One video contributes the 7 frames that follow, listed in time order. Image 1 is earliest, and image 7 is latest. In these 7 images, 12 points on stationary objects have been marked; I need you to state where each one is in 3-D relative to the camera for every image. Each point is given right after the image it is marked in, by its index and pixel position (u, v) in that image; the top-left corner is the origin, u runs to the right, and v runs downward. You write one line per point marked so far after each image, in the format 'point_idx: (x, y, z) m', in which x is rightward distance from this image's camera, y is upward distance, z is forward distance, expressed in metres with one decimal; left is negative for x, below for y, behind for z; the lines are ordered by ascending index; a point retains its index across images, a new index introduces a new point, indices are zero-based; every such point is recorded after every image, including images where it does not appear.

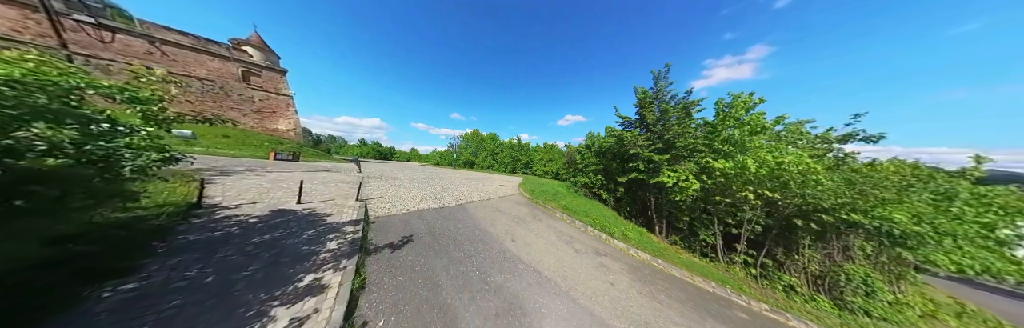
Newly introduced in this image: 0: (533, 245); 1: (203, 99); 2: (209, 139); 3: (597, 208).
0: (+0.8, -3.2, +5.6) m
1: (-34.9, +7.4, +15.9) m
2: (-27.5, +2.4, +12.9) m
3: (+7.6, -4.0, +12.4) m
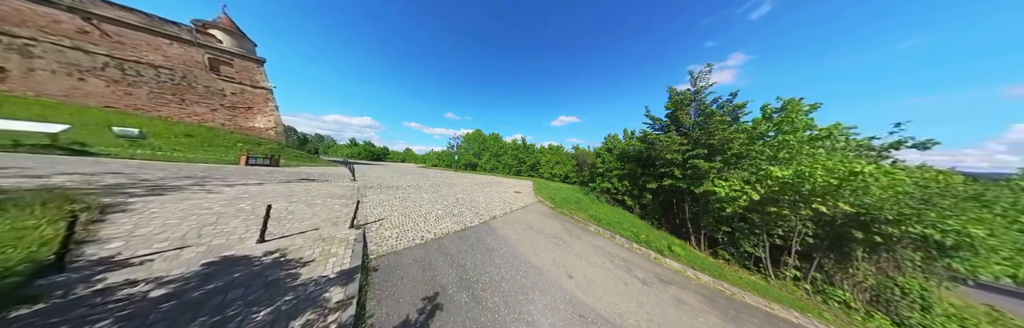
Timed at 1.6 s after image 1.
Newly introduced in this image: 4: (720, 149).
0: (+2.4, -3.5, +4.2) m
1: (-33.6, +7.0, +13.5) m
2: (-26.0, +2.0, +10.6) m
3: (+9.0, -4.3, +11.1) m
4: (+13.8, +0.9, +9.4) m
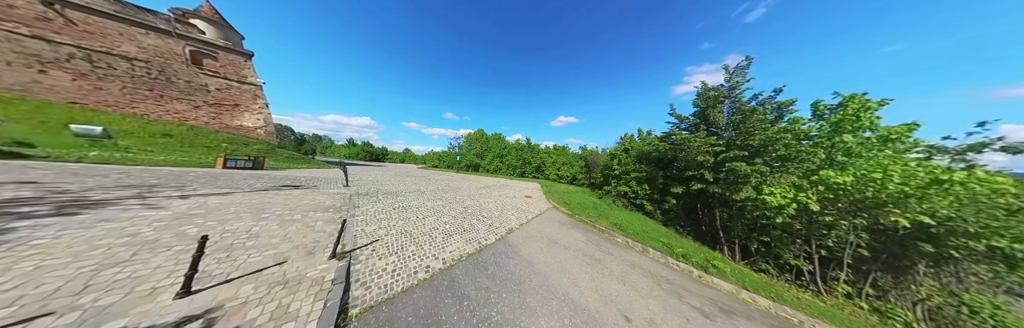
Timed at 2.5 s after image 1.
0: (+3.3, -3.6, +3.2) m
1: (-32.8, +6.9, +12.3) m
2: (-25.2, +1.8, +9.5) m
3: (+9.8, -4.4, +10.1) m
4: (+14.6, +0.8, +8.3) m
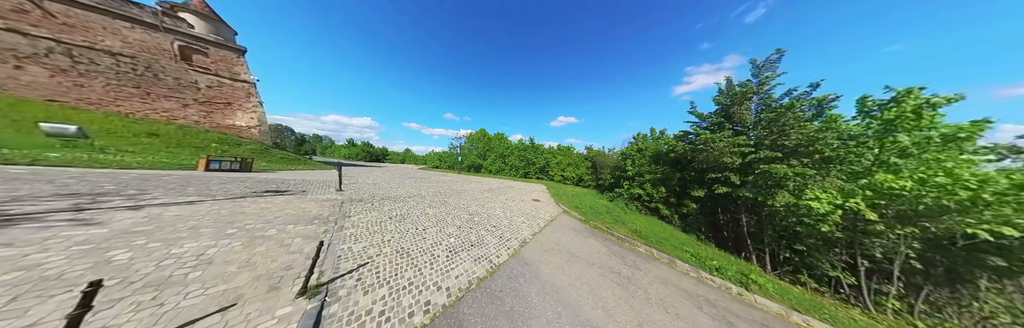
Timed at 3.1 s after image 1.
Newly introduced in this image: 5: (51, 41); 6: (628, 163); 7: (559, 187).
0: (+3.7, -3.7, +2.4) m
1: (-32.3, +6.8, +11.8) m
2: (-24.8, +1.7, +8.9) m
3: (+10.3, -4.5, +9.3) m
4: (+15.1, +0.7, +7.5) m
5: (-35.8, +9.5, +11.0) m
6: (+12.8, +0.1, +15.8) m
7: (+5.9, -2.9, +18.0) m
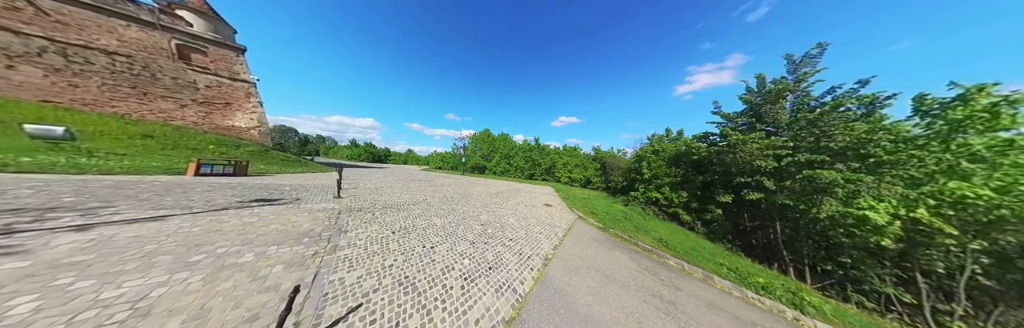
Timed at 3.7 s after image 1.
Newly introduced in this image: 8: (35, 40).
0: (+4.3, -3.9, +1.7) m
1: (-31.6, +6.5, +11.4) m
2: (-24.1, +1.5, +8.5) m
3: (+11.0, -4.7, +8.5) m
4: (+15.7, +0.5, +6.7) m
5: (-35.1, +9.3, +10.8) m
6: (+13.6, 0.0, +15.0) m
7: (+6.7, -3.1, +17.3) m
8: (-35.0, +9.1, +10.5) m
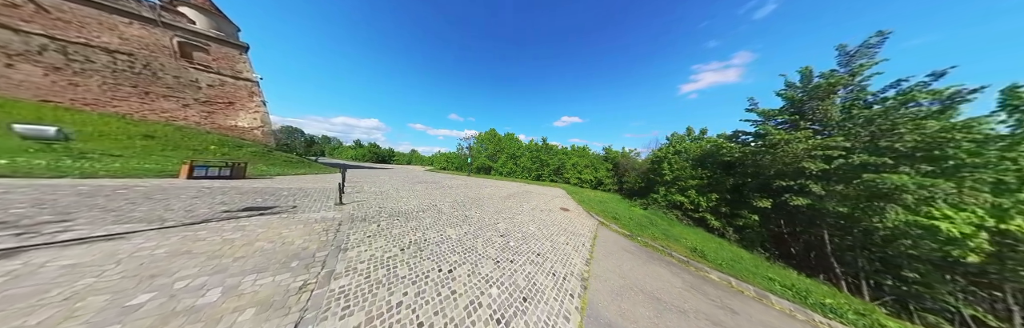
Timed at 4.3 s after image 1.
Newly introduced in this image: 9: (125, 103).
0: (+5.1, -3.9, +0.9) m
1: (-30.7, +6.4, +11.2) m
2: (-23.2, +1.4, +8.1) m
3: (+11.9, -4.7, +7.6) m
4: (+16.5, +0.5, +5.7) m
5: (-34.2, +9.2, +10.6) m
6: (+14.5, -0.1, +14.0) m
7: (+7.7, -3.1, +16.4) m
8: (-34.2, +9.0, +10.4) m
9: (-29.6, +4.6, +11.0) m
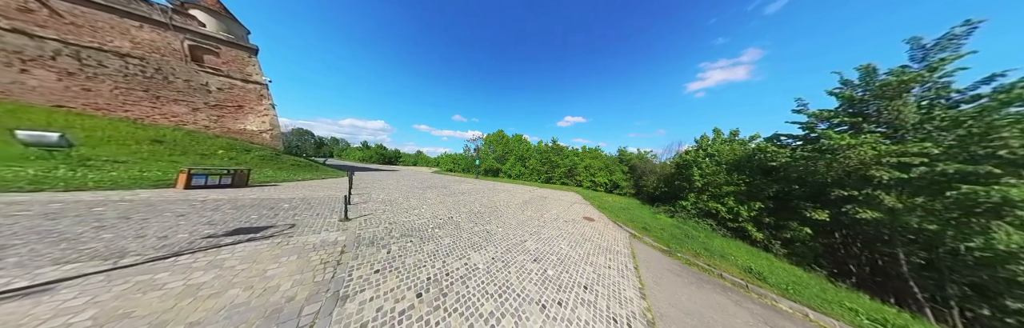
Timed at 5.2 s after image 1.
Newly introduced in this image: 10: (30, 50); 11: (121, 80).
0: (+6.0, -4.2, -0.1) m
1: (-29.5, +6.1, +11.2) m
2: (-22.1, +1.1, +7.9) m
3: (+13.0, -5.0, +6.5) m
4: (+17.5, +0.2, +4.4) m
5: (-33.1, +8.8, +10.7) m
6: (+15.8, -0.3, +12.8) m
7: (+9.0, -3.4, +15.4) m
8: (-33.0, +8.6, +10.5) m
9: (-28.5, +4.2, +11.0) m
10: (-32.6, +7.7, +9.8) m
11: (-30.4, +6.5, +11.3) m
